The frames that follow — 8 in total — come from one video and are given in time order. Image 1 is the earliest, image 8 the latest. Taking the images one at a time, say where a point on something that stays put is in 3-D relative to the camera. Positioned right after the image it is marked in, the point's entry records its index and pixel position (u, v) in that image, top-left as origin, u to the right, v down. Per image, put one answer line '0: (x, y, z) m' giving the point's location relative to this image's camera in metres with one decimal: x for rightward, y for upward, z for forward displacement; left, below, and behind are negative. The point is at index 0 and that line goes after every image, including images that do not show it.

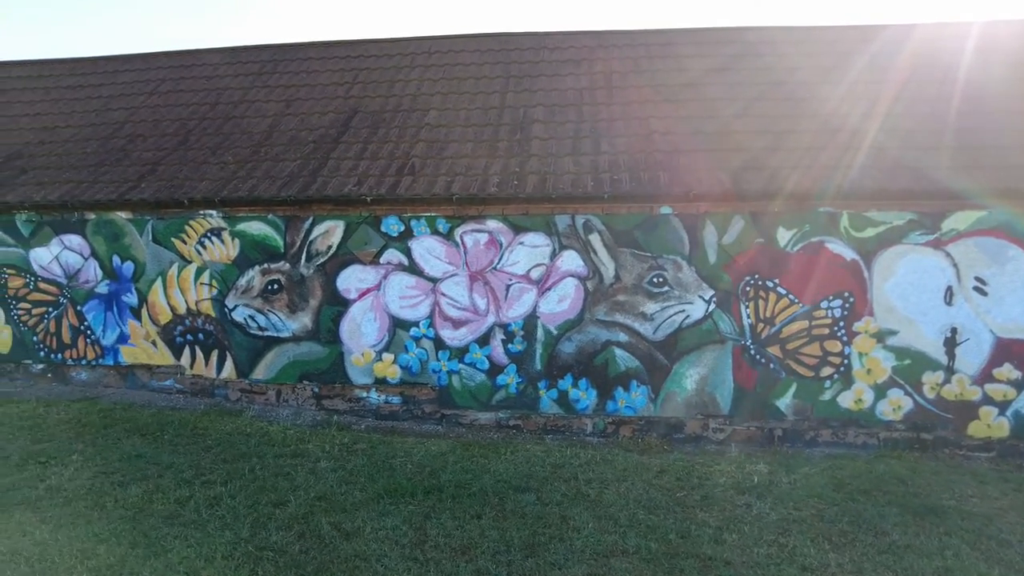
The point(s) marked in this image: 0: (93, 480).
0: (-2.9, -1.3, +4.2) m
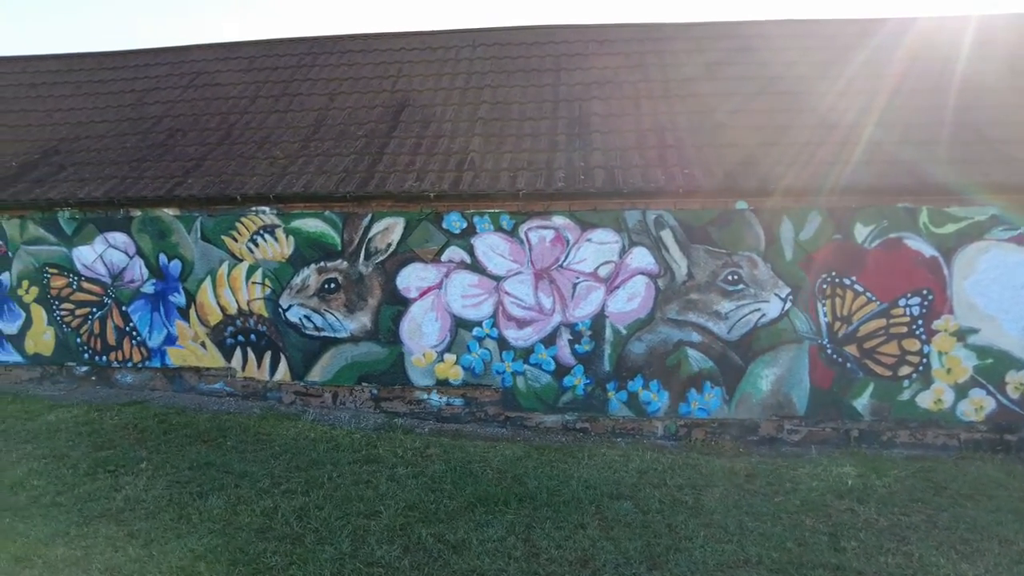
0: (-2.2, -1.3, +4.0) m
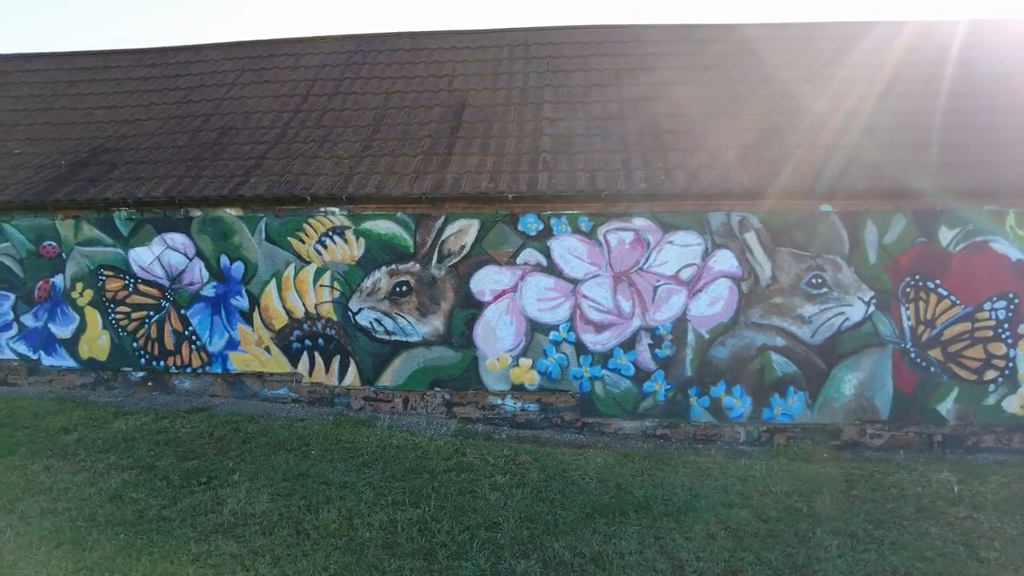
0: (-1.5, -1.3, +3.9) m
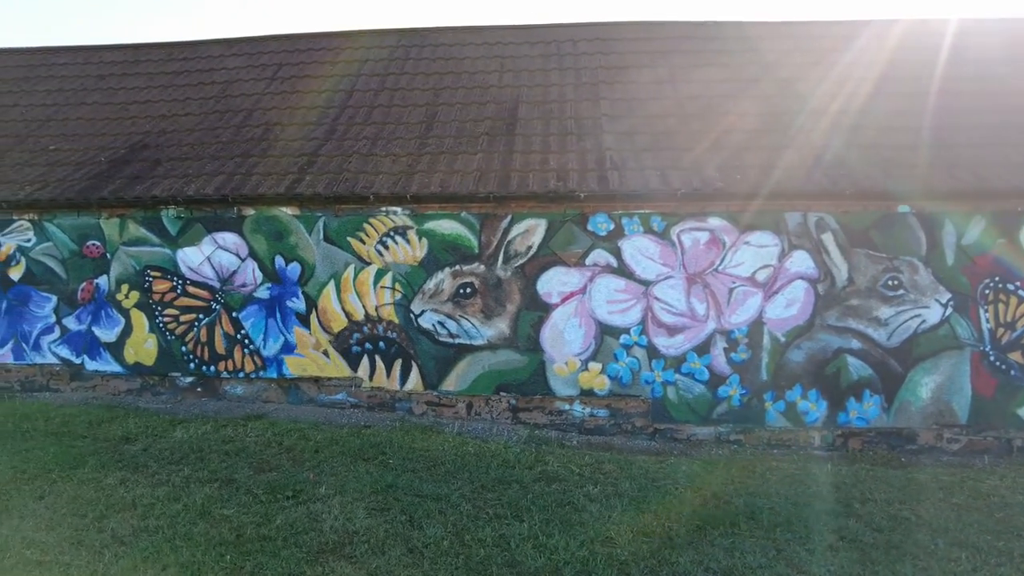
0: (-0.8, -1.4, +3.7) m
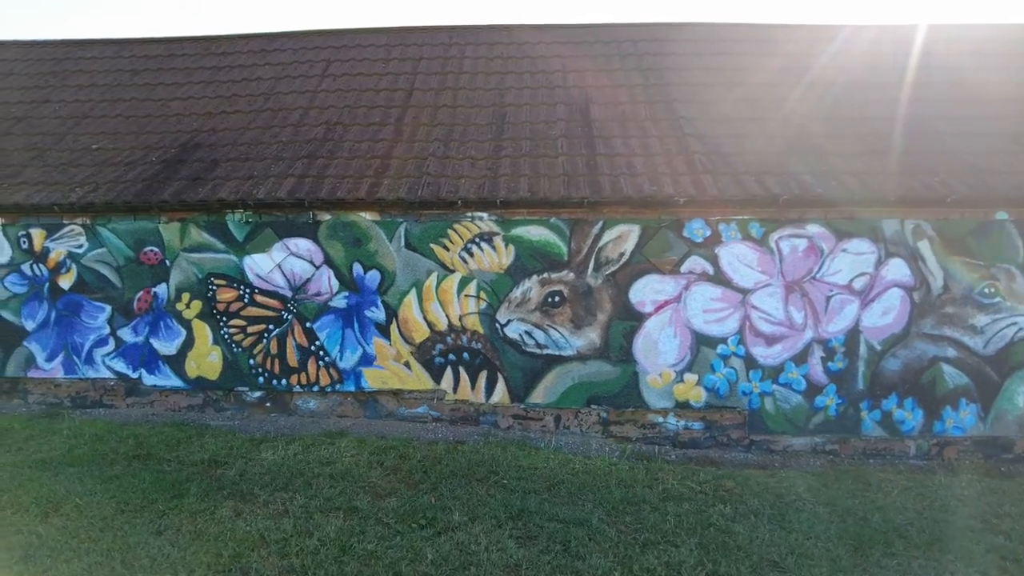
0: (+0.1, -1.4, +3.5) m
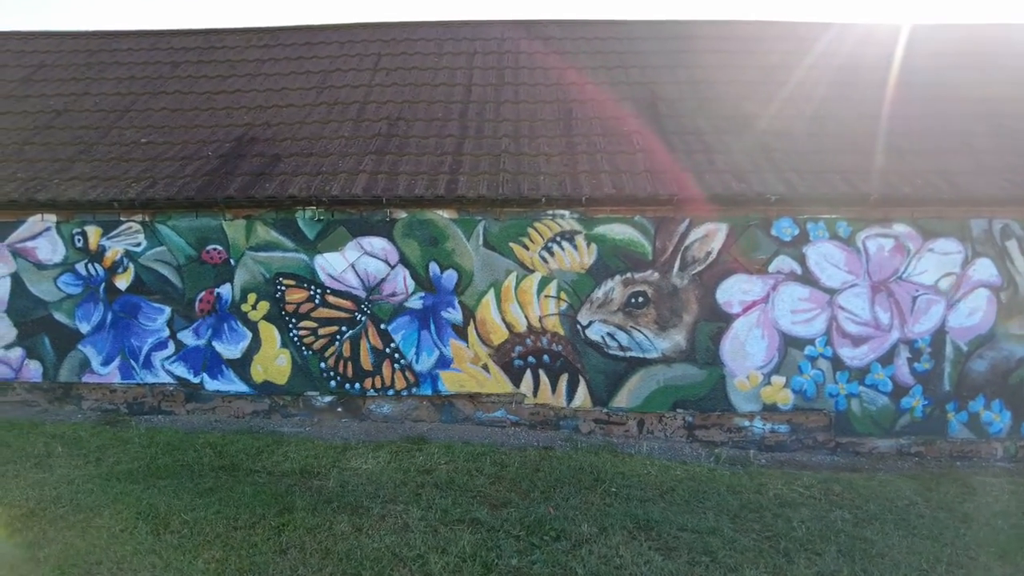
0: (+0.8, -1.4, +3.3) m
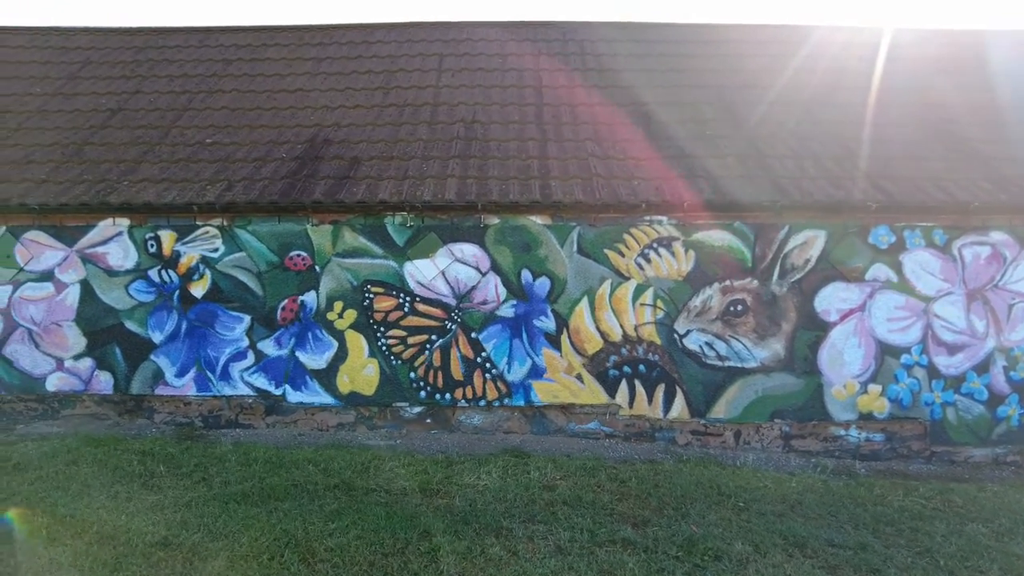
0: (+1.7, -1.5, +3.2) m
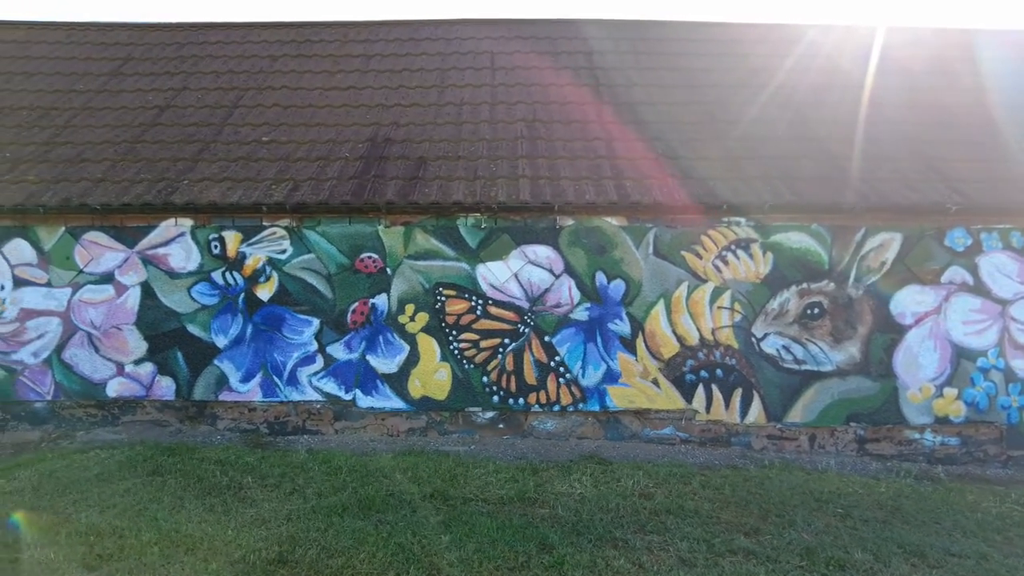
0: (+2.3, -1.5, +3.1) m
